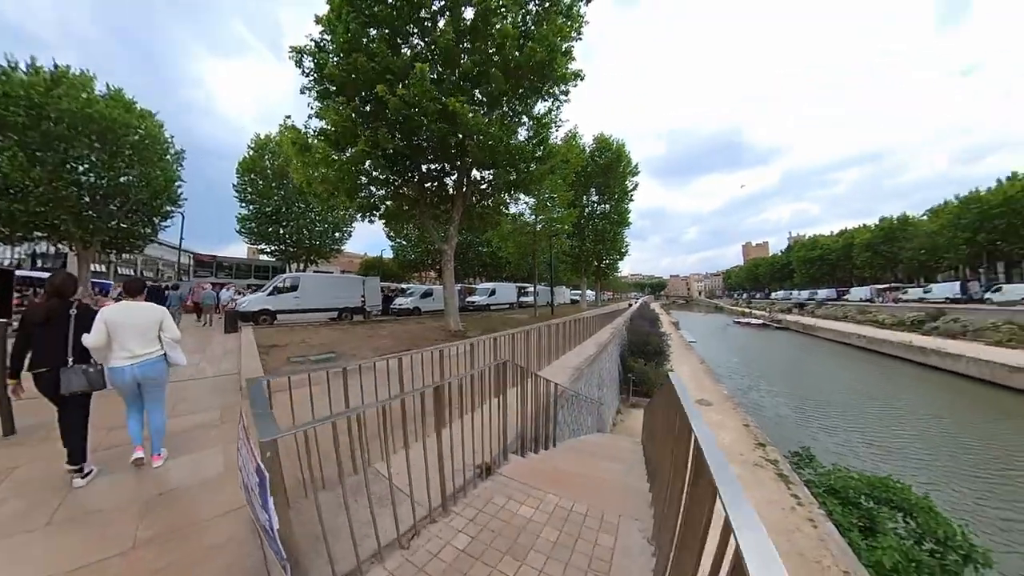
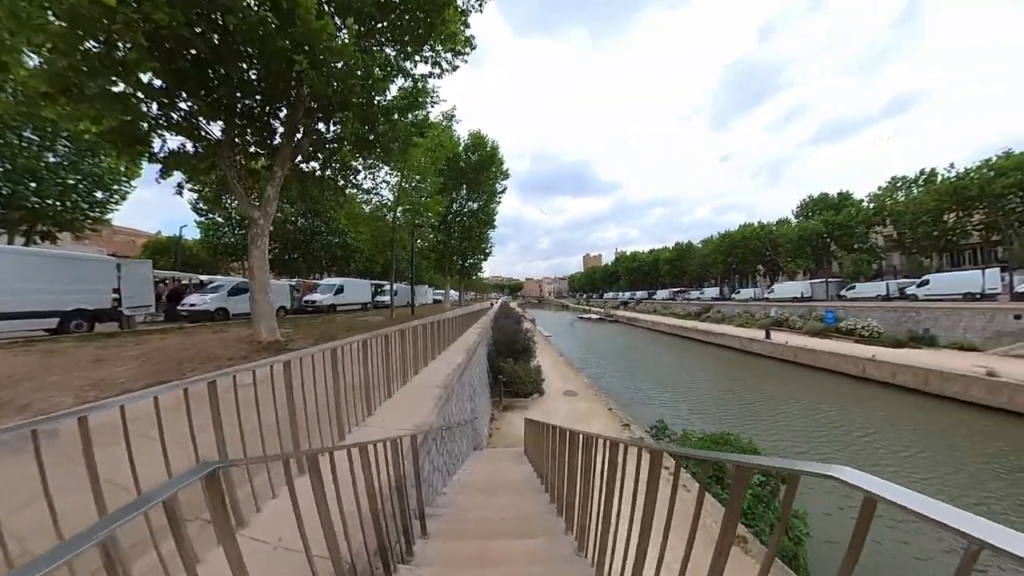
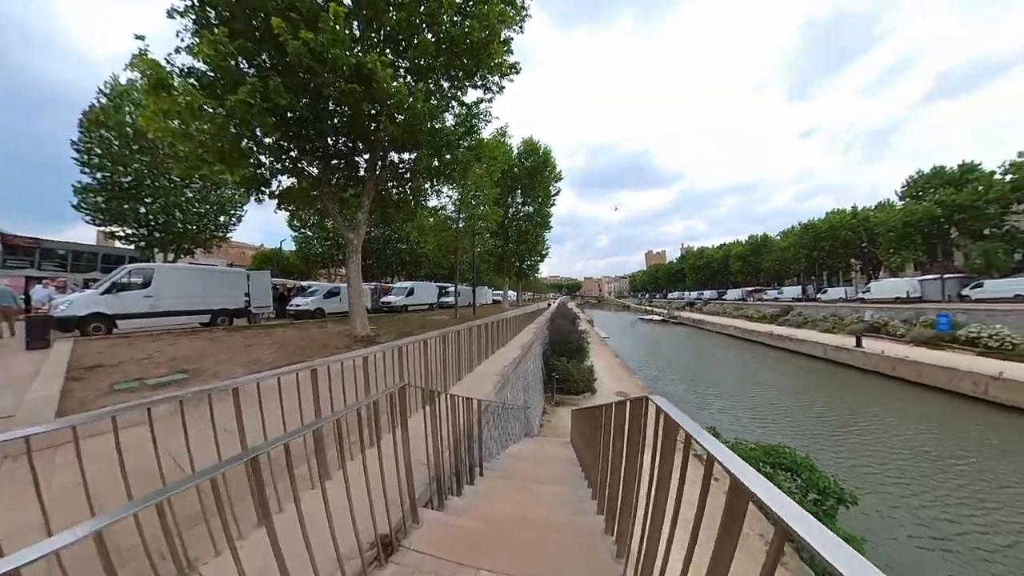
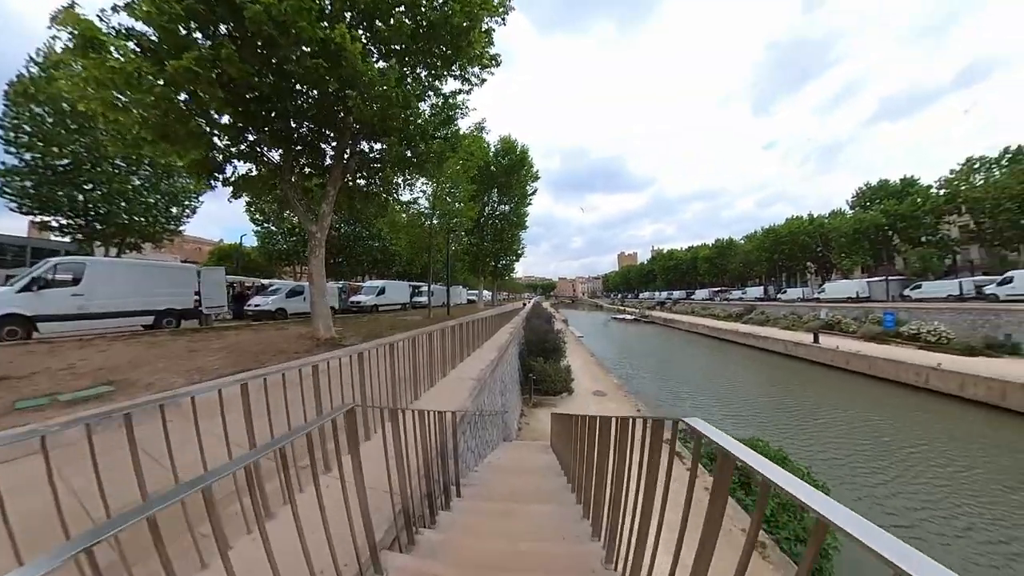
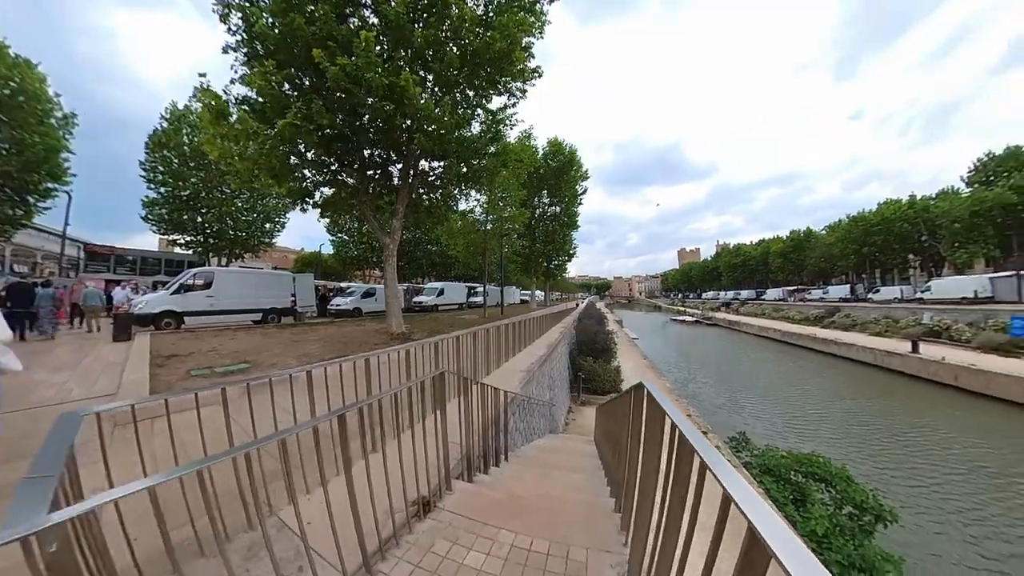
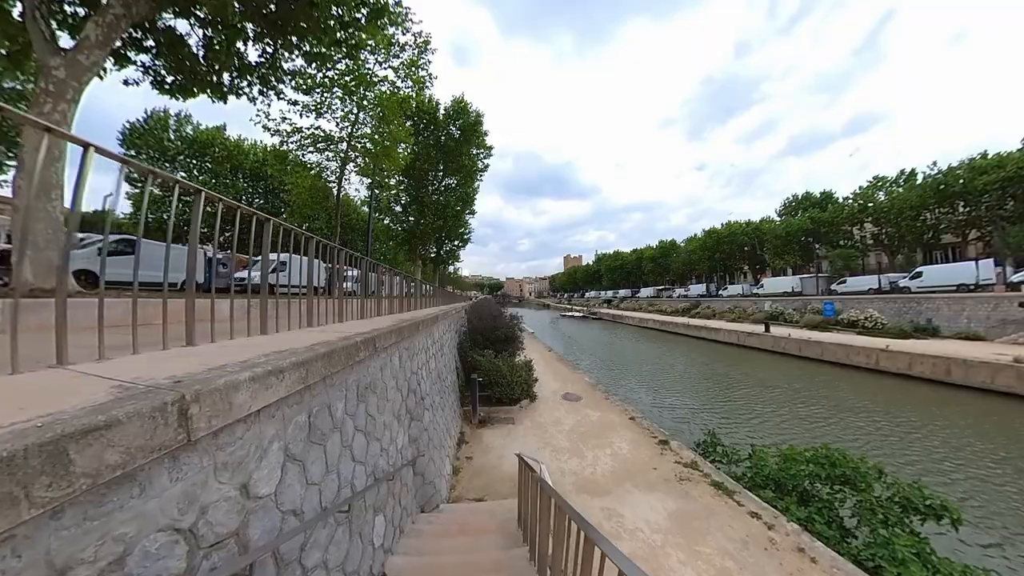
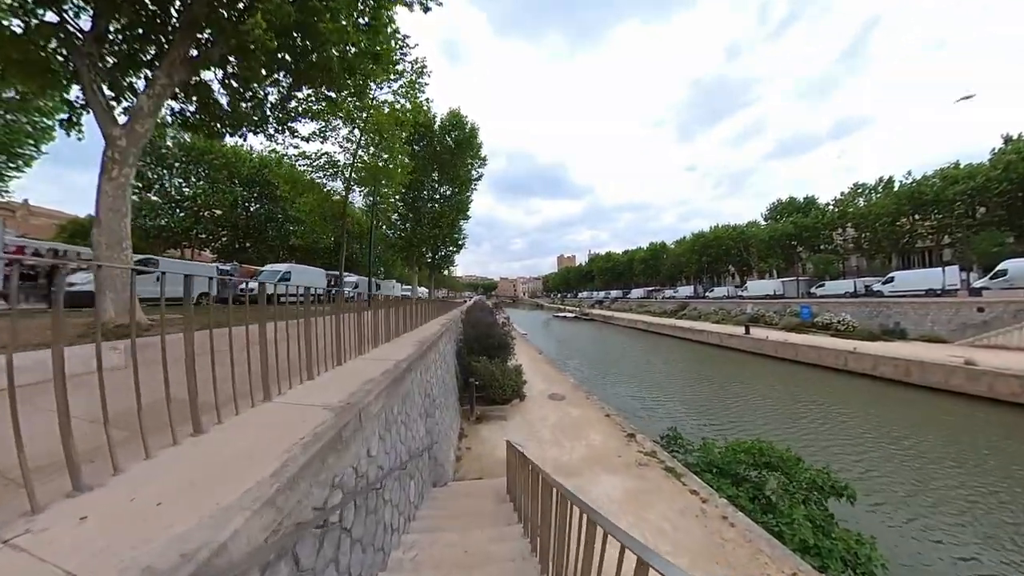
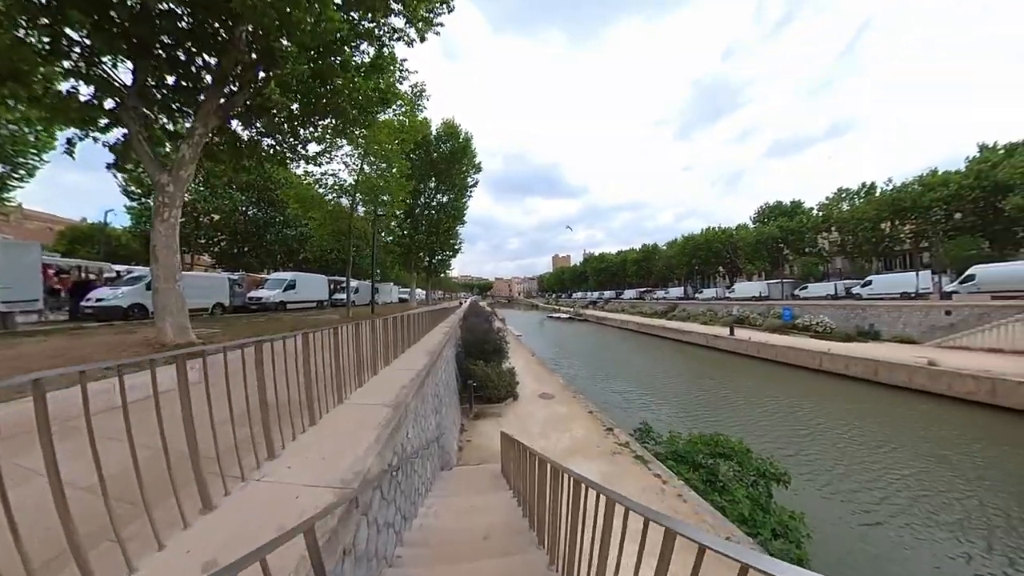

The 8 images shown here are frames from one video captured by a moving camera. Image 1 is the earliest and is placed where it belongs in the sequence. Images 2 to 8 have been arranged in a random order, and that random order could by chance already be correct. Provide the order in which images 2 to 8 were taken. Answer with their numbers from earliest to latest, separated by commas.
5, 3, 4, 2, 8, 7, 6
